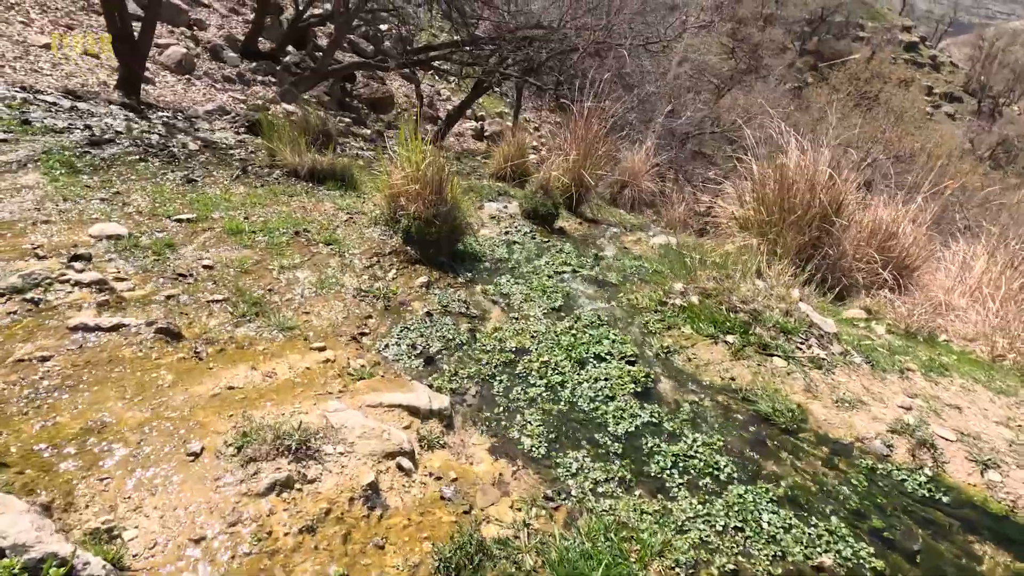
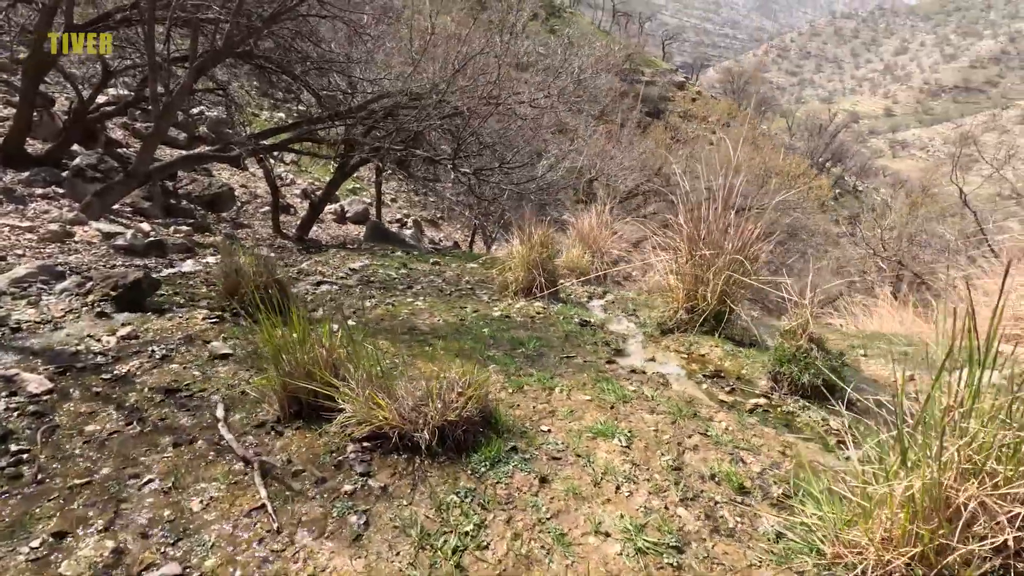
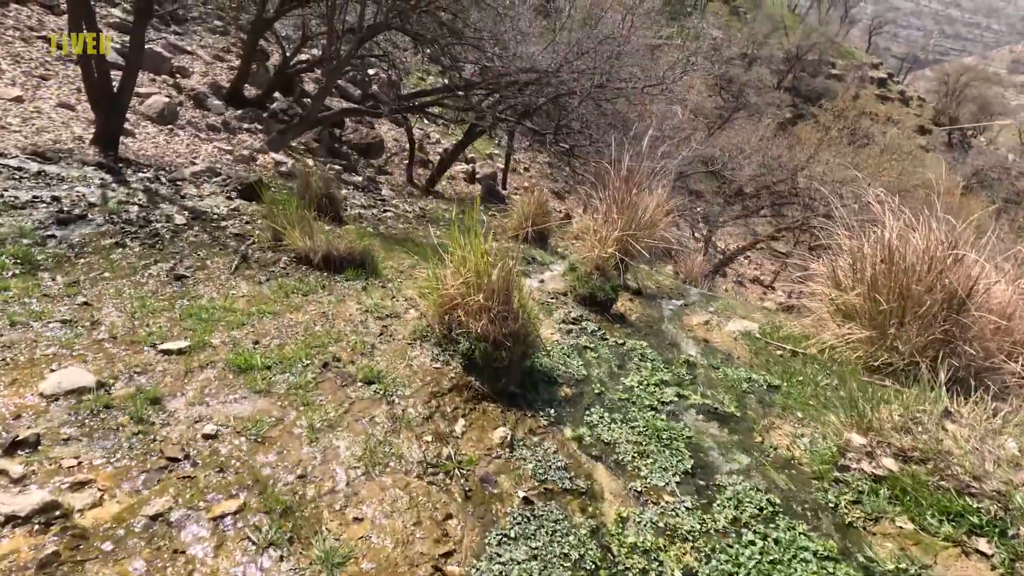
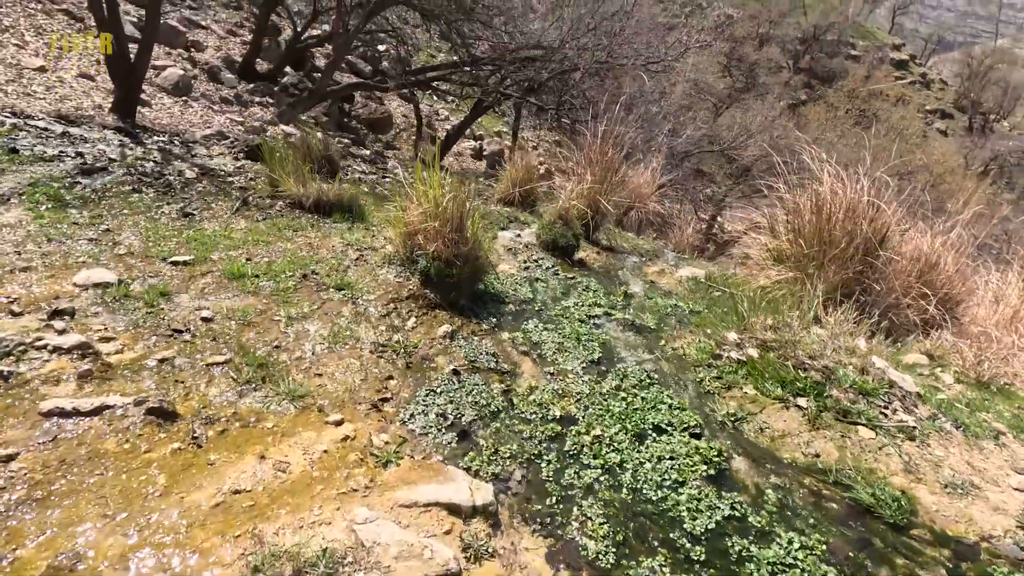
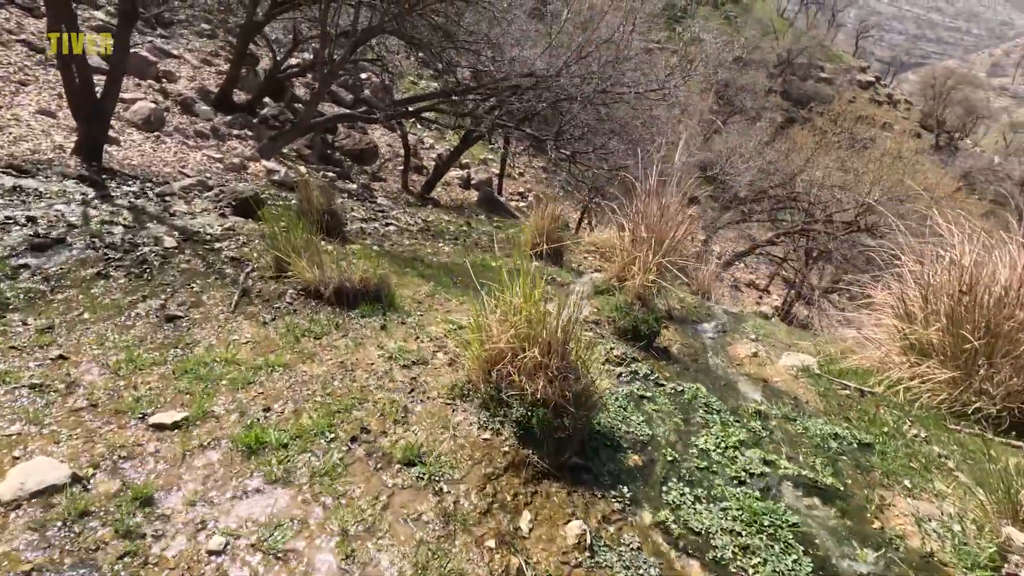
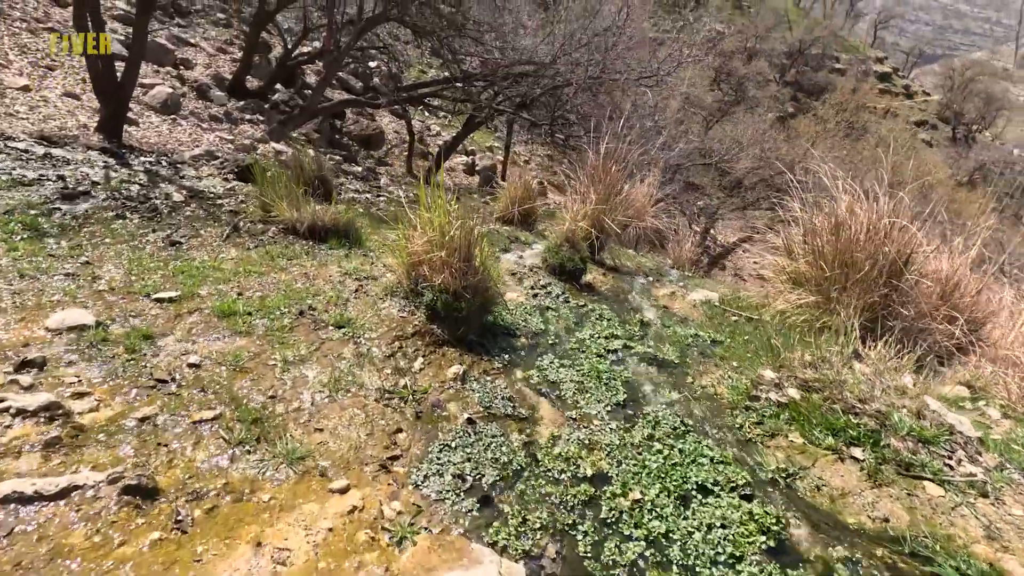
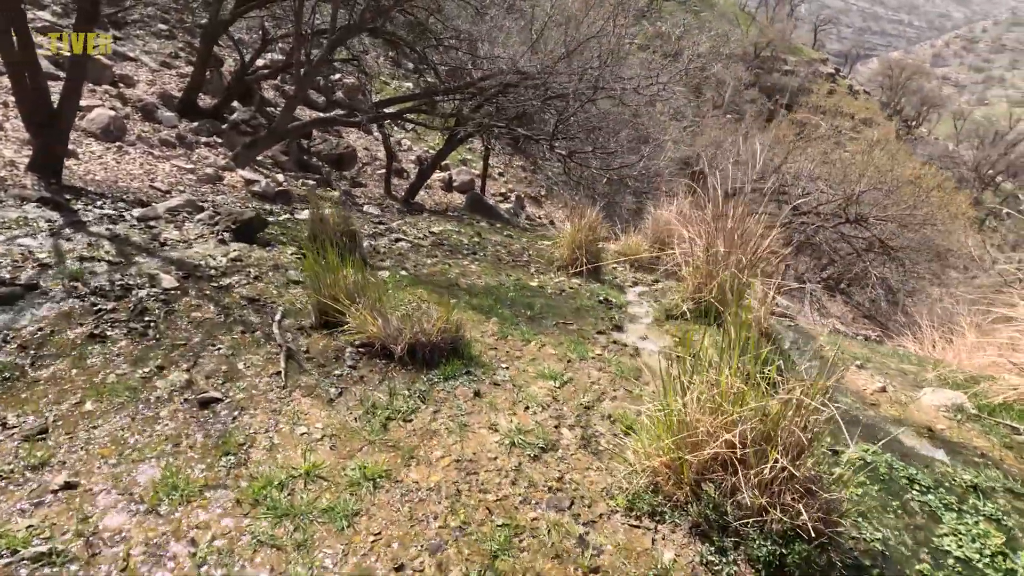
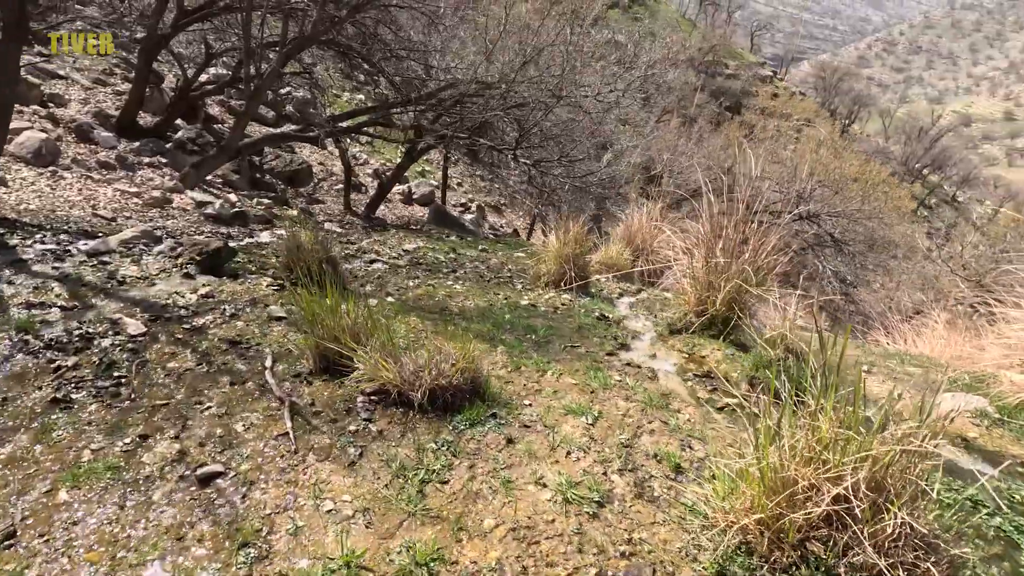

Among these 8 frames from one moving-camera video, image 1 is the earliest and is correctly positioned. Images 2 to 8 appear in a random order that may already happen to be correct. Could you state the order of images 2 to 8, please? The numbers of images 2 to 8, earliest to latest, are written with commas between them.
4, 6, 3, 5, 7, 8, 2
